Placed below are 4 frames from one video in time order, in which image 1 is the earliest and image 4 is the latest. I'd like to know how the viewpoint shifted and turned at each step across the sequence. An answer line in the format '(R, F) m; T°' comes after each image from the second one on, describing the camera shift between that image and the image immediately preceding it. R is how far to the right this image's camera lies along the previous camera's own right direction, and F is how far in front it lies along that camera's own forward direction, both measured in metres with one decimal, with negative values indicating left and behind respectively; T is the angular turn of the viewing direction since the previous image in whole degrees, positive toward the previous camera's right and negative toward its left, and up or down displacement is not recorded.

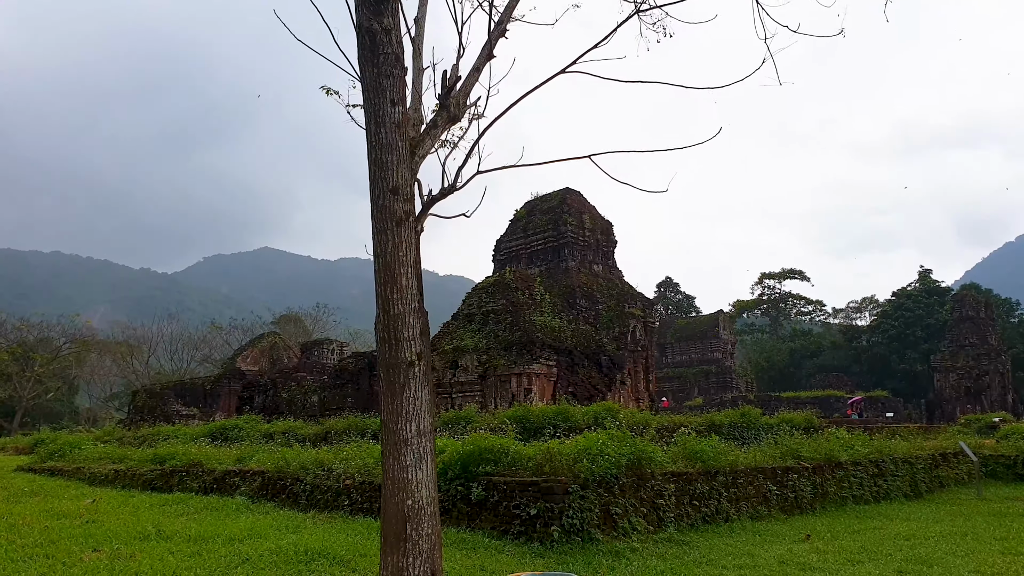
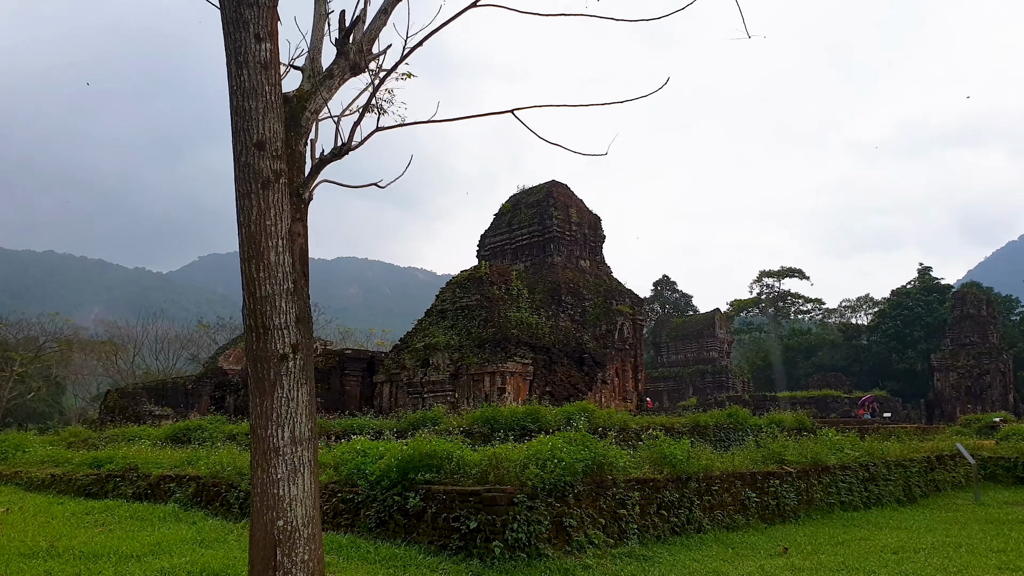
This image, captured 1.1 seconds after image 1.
(+0.3, +0.5) m; 0°
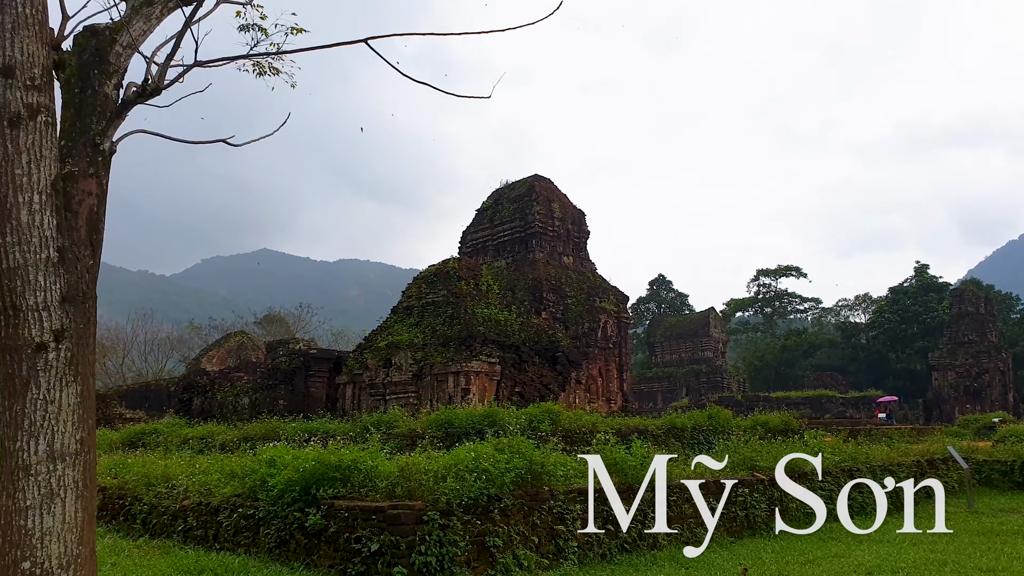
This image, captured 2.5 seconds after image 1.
(+0.4, +0.5) m; 0°
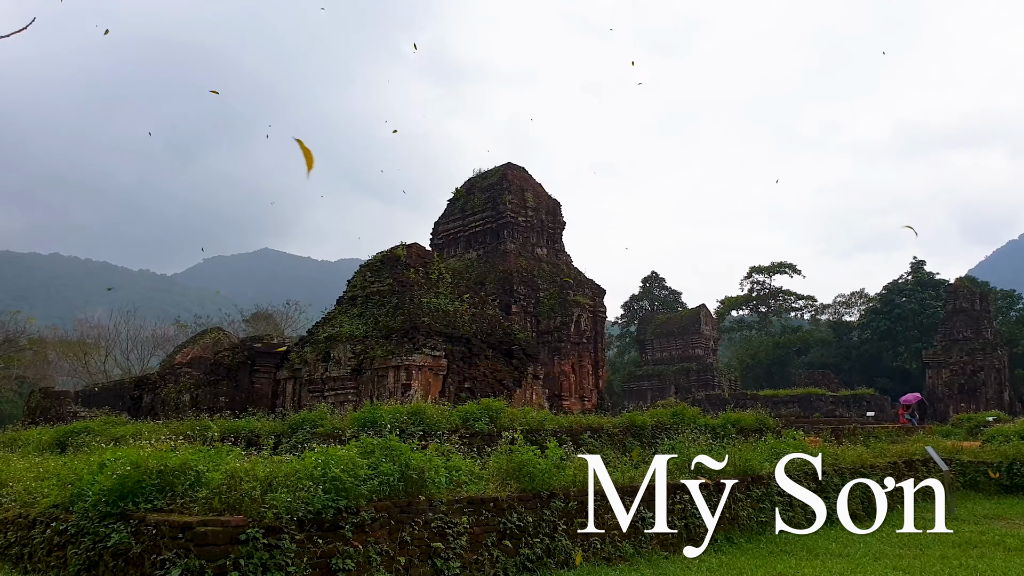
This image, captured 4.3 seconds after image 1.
(+0.6, +0.6) m; 0°
